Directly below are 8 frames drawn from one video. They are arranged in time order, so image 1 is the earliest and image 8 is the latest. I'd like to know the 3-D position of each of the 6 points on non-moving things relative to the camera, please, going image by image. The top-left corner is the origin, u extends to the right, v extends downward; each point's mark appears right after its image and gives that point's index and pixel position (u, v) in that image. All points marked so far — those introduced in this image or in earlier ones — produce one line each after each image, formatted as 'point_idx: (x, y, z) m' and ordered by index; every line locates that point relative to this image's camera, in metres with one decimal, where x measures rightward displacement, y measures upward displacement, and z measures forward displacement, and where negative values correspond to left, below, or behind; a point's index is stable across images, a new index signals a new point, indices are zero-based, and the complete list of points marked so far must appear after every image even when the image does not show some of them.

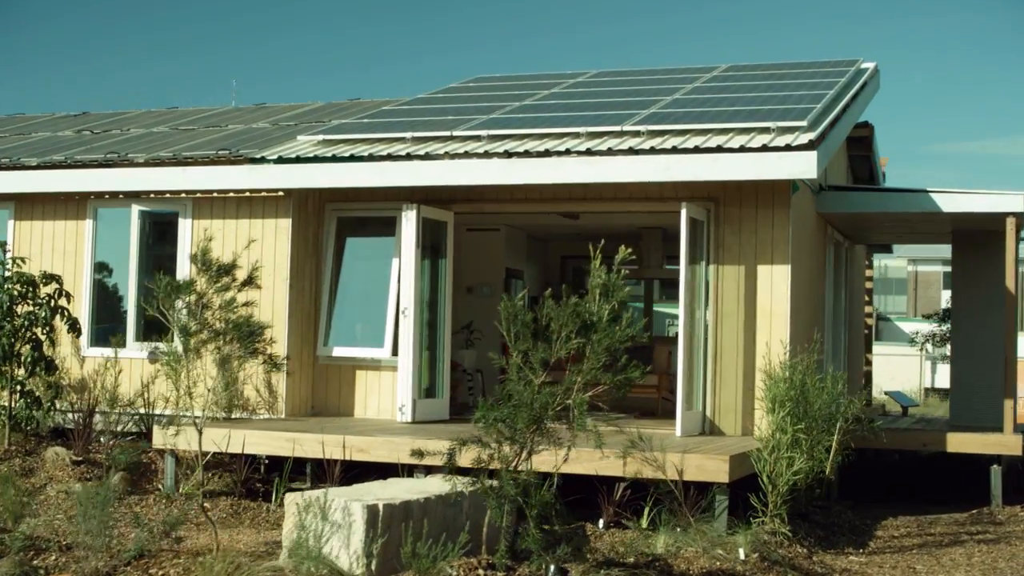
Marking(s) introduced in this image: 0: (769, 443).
0: (+1.7, -1.0, +7.7) m
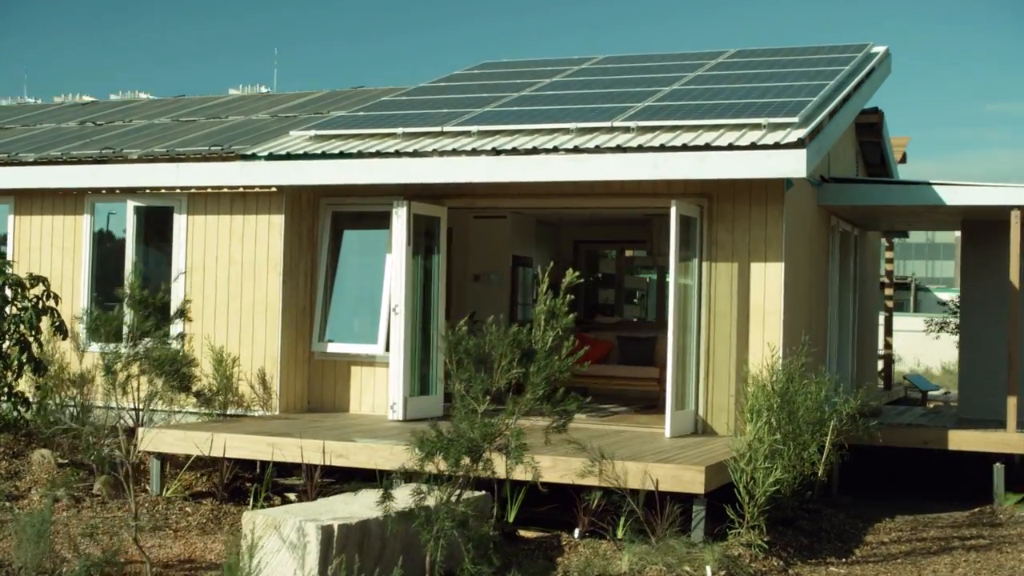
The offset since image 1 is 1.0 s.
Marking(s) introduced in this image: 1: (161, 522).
0: (+1.5, -1.1, +7.6) m
1: (-2.5, -1.7, +8.2) m
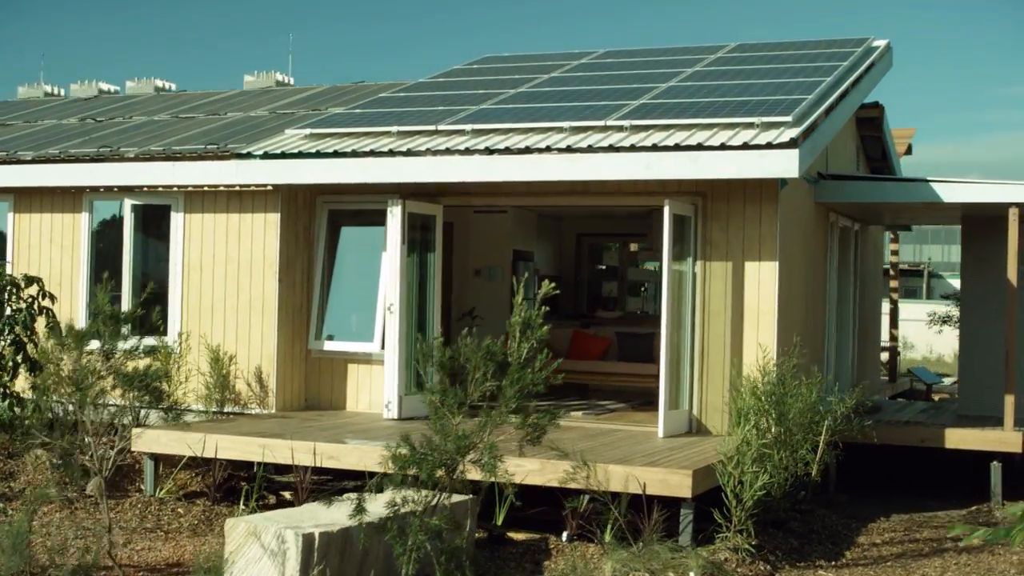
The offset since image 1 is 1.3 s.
0: (+1.5, -1.1, +7.5) m
1: (-2.6, -1.7, +8.3) m
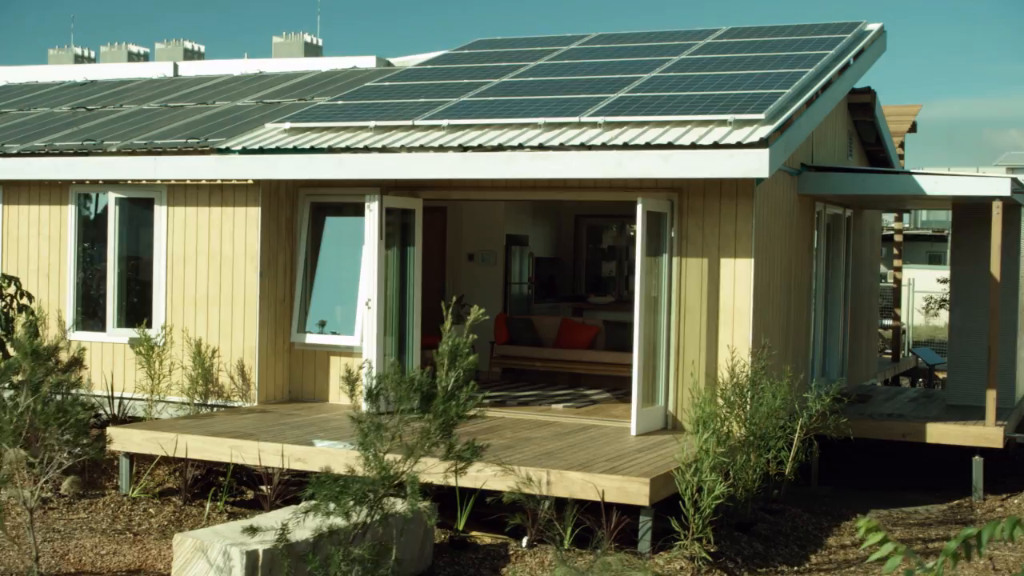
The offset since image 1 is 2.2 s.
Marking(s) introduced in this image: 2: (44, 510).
0: (+1.2, -1.2, +7.5) m
1: (-2.8, -1.7, +8.4) m
2: (-3.5, -1.6, +8.6) m
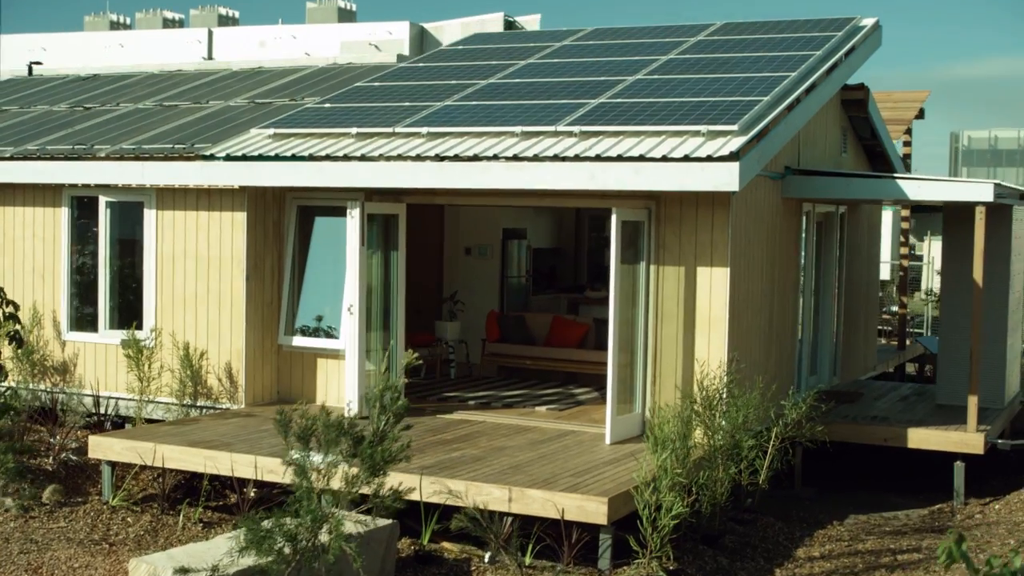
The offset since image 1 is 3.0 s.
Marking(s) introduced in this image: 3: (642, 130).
0: (+0.9, -1.3, +7.6) m
1: (-3.1, -1.8, +8.6) m
2: (-3.7, -1.8, +8.8) m
3: (+1.1, +1.3, +9.6) m
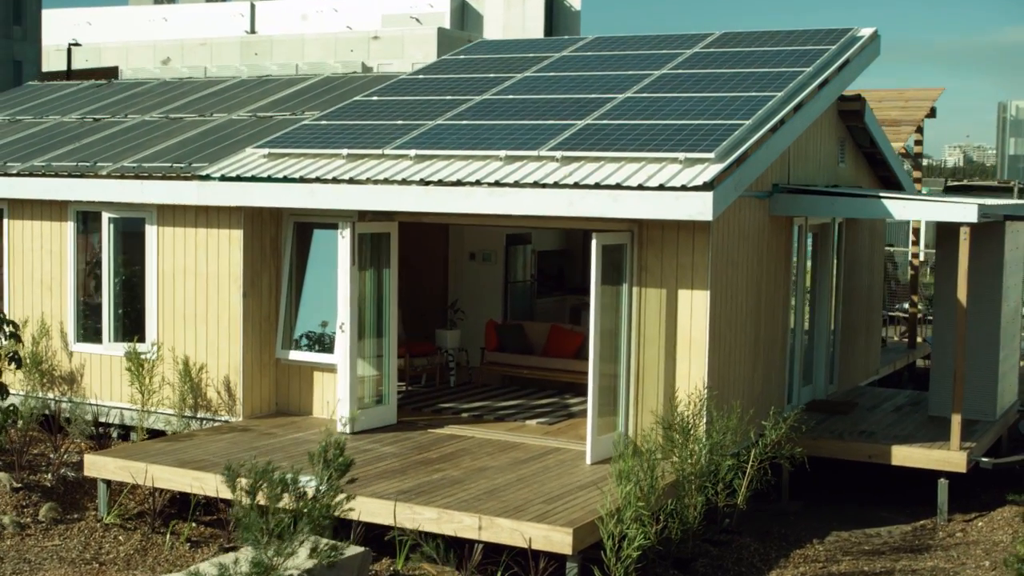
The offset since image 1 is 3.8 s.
0: (+0.7, -1.5, +7.8) m
1: (-3.3, -2.1, +8.9) m
2: (-3.9, -2.0, +9.1) m
3: (+0.9, +1.1, +9.7) m
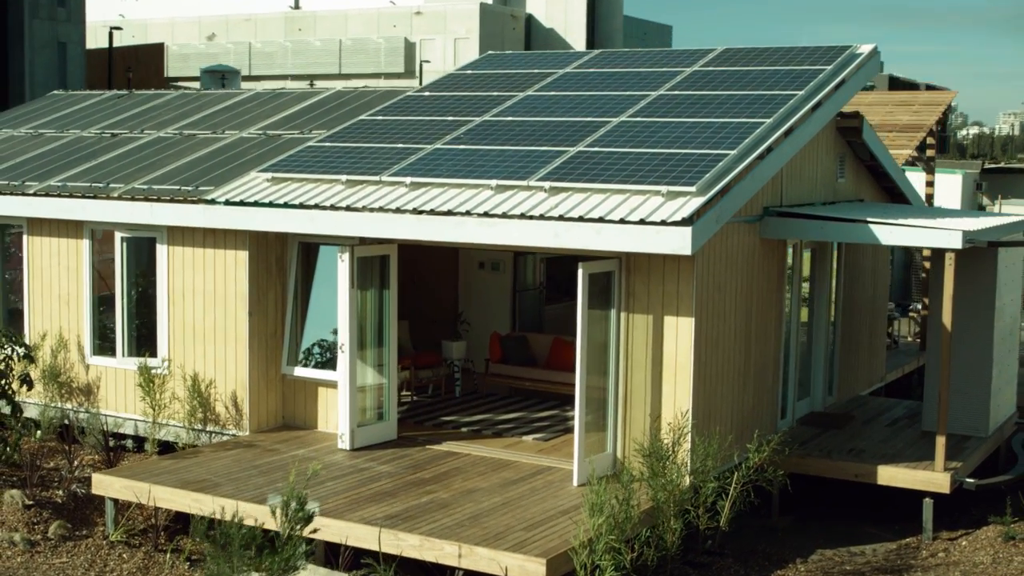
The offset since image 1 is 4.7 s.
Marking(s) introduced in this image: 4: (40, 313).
0: (+0.5, -1.8, +8.1) m
1: (-3.4, -2.3, +9.4) m
2: (-4.0, -2.2, +9.6) m
3: (+0.8, +0.9, +9.9) m
4: (-5.6, -0.3, +13.6) m
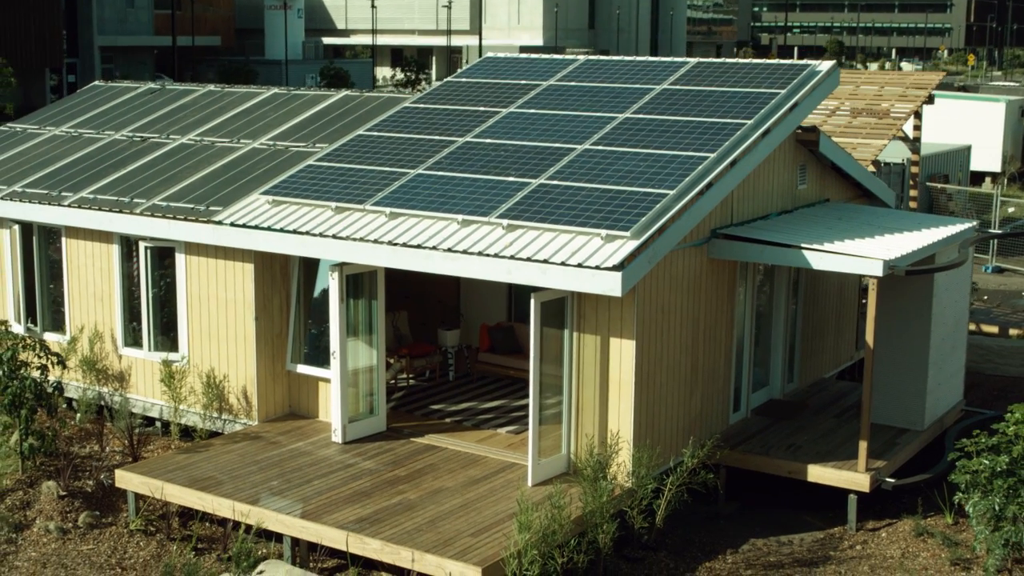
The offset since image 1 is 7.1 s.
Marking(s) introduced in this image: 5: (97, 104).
0: (+0.1, -2.2, +9.6) m
1: (-3.8, -2.6, +11.1) m
2: (-4.4, -2.5, +11.3) m
3: (+0.4, +0.6, +11.2) m
4: (-5.8, -0.3, +15.2) m
5: (-6.8, +3.0, +18.8) m
